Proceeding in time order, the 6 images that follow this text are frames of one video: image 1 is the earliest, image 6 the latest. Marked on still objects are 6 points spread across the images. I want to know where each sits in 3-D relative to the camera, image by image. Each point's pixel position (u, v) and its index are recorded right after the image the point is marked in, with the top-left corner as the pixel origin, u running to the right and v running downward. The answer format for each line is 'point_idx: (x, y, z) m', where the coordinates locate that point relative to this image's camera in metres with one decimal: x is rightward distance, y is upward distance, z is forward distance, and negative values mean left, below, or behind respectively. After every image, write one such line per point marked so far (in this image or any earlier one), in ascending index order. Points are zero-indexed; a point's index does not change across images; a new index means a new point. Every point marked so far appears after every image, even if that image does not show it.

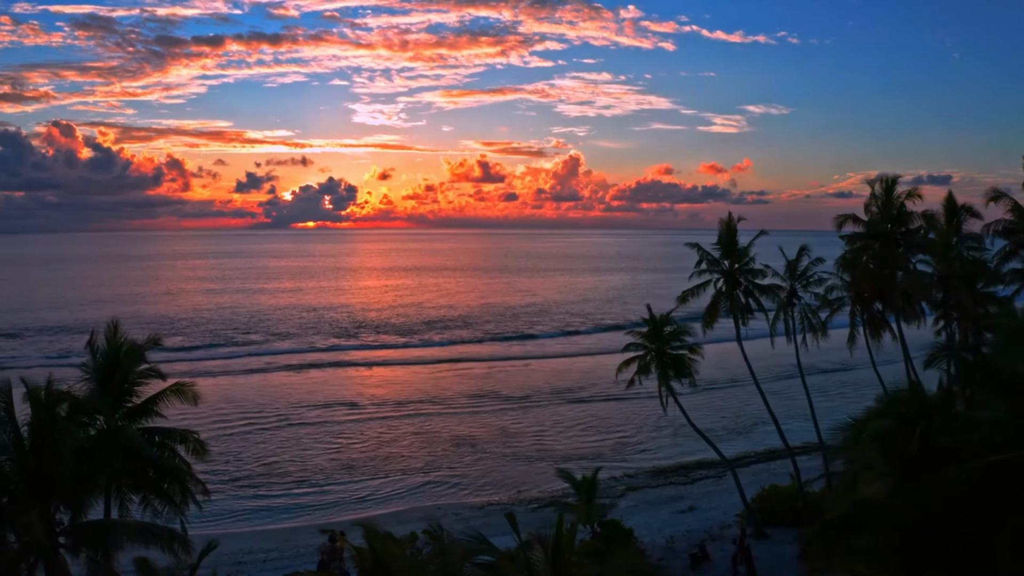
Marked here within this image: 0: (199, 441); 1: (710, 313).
0: (-7.4, -3.4, +17.1) m
1: (+5.1, -0.7, +19.5) m
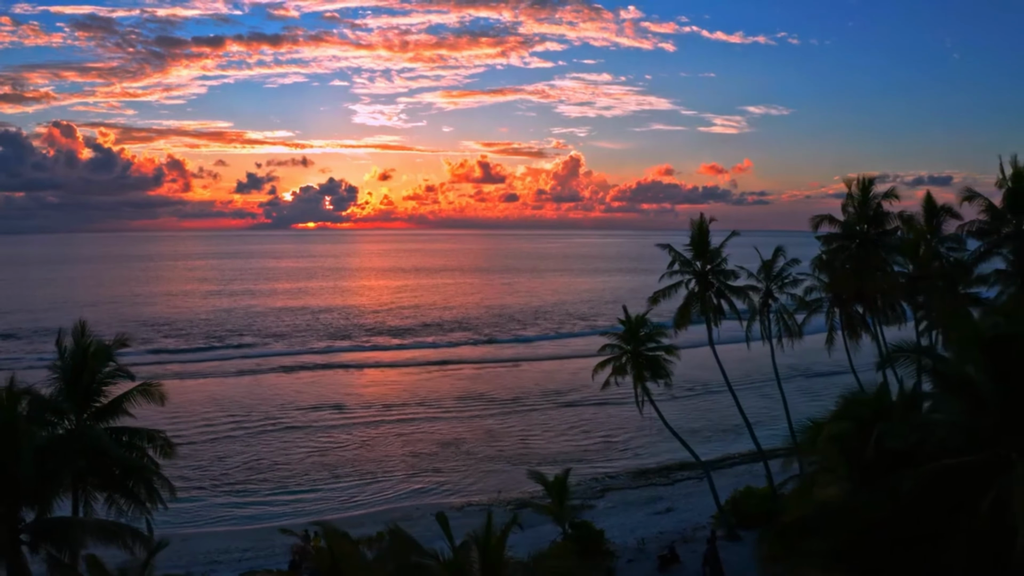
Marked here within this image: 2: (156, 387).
0: (-8.1, -3.5, +17.0) m
1: (+4.4, -0.7, +19.5) m
2: (-8.2, -2.2, +16.9) m
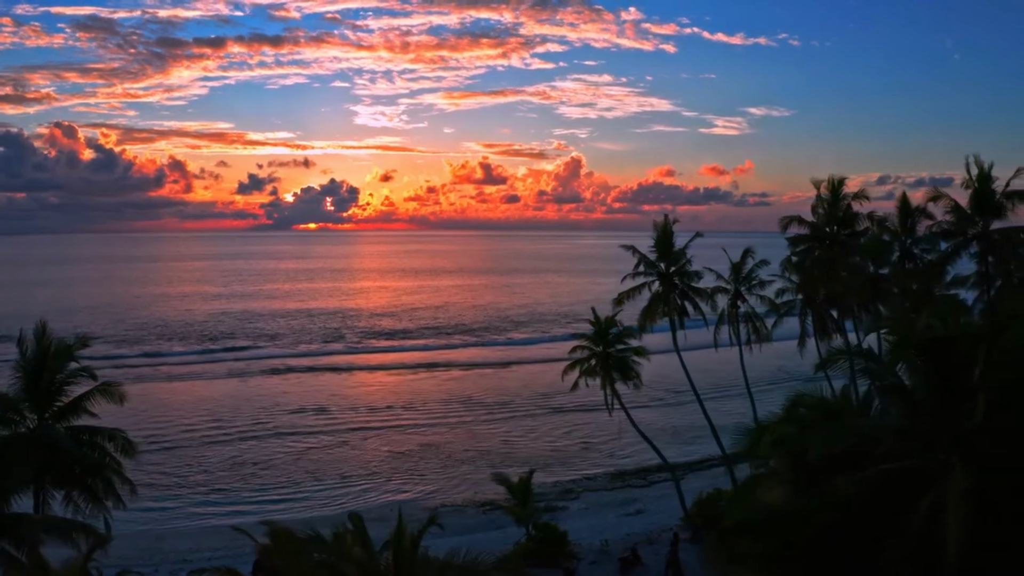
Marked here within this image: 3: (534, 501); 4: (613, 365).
0: (-8.9, -3.5, +17.0) m
1: (+3.6, -0.7, +19.4) m
2: (-9.1, -2.2, +16.8) m
3: (+0.5, -5.0, +17.2) m
4: (+2.7, -2.1, +19.7) m
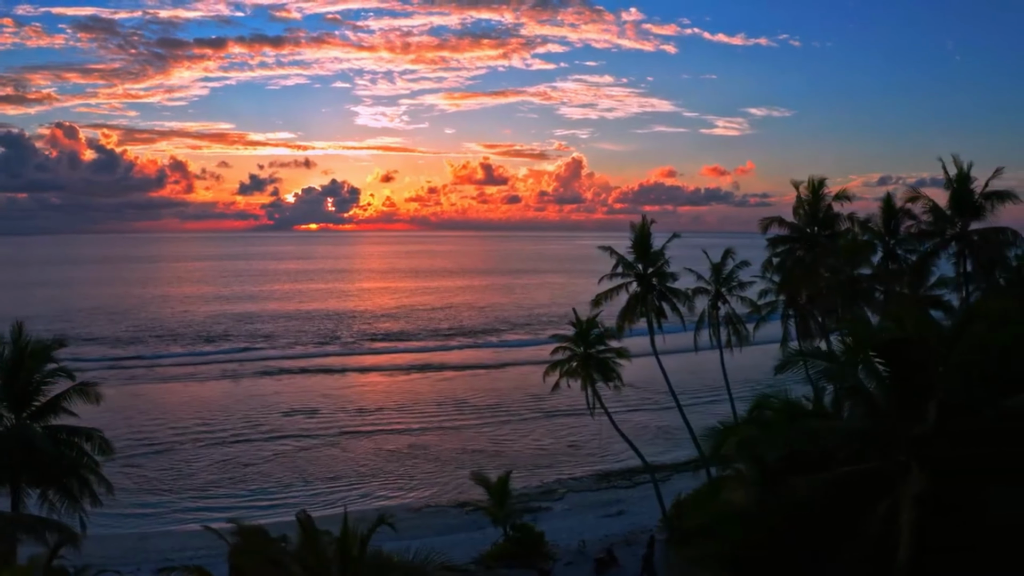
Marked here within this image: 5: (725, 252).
0: (-9.4, -3.5, +17.0) m
1: (+3.1, -0.7, +19.4) m
2: (-9.6, -2.2, +16.8) m
3: (0.0, -5.0, +17.2) m
4: (+2.2, -2.1, +19.7) m
5: (+5.6, +1.0, +19.3) m
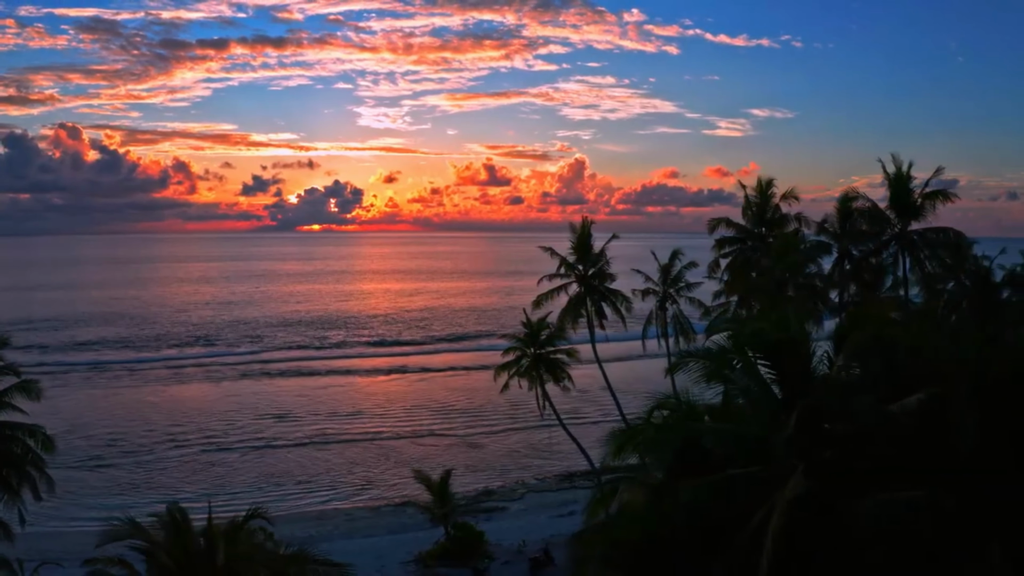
0: (-10.8, -3.5, +17.1) m
1: (+1.7, -0.7, +19.5) m
2: (-11.0, -2.2, +16.9) m
3: (-1.4, -5.0, +17.3) m
4: (+0.8, -2.1, +19.8) m
5: (+4.2, +0.9, +19.3) m
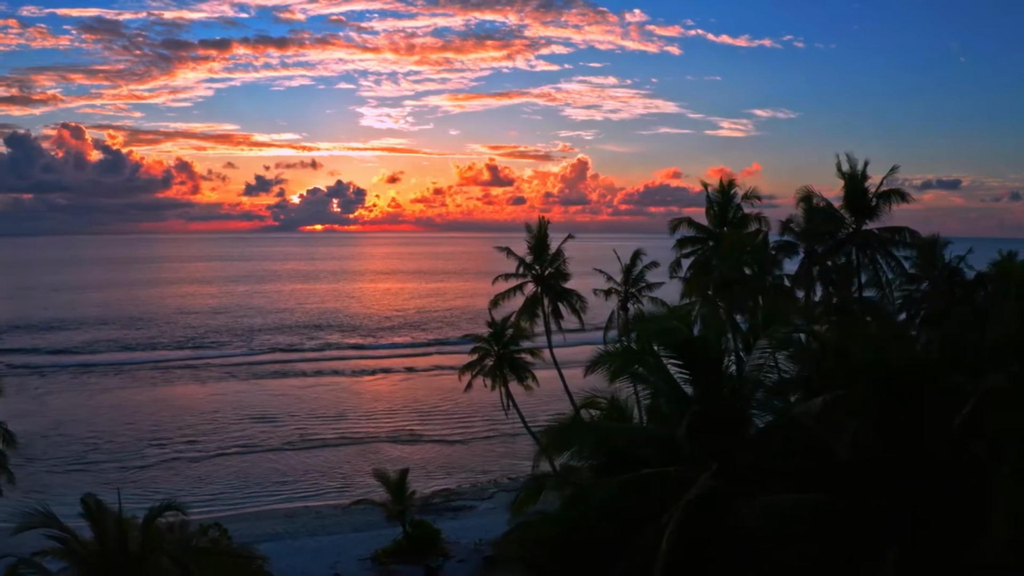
0: (-11.8, -3.5, +17.2) m
1: (+0.7, -0.7, +19.6) m
2: (-12.0, -2.2, +17.0) m
3: (-2.4, -5.0, +17.4) m
4: (-0.2, -2.1, +19.9) m
5: (+3.2, +0.9, +19.4) m
